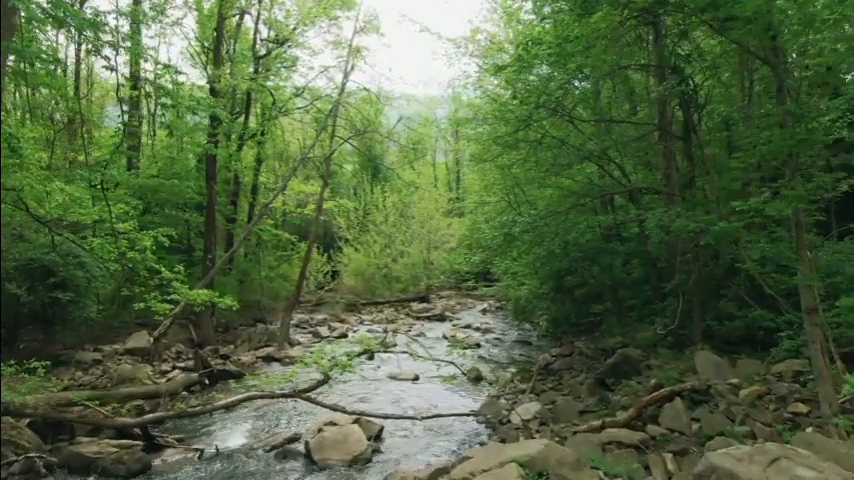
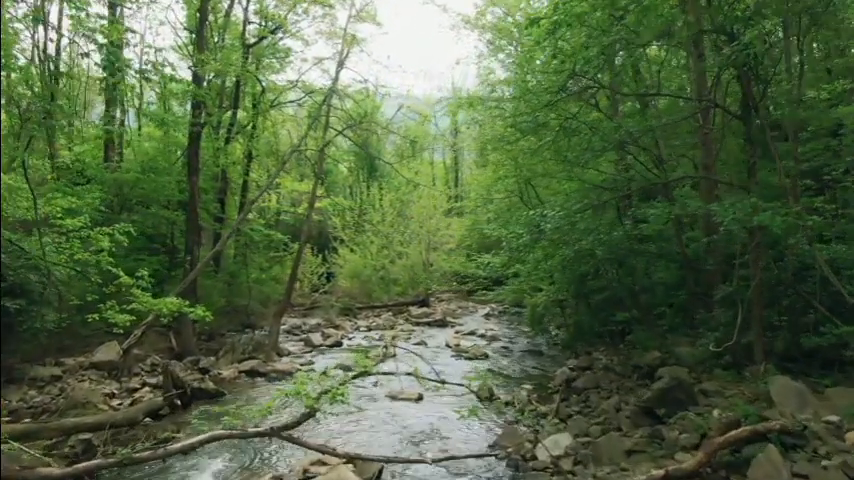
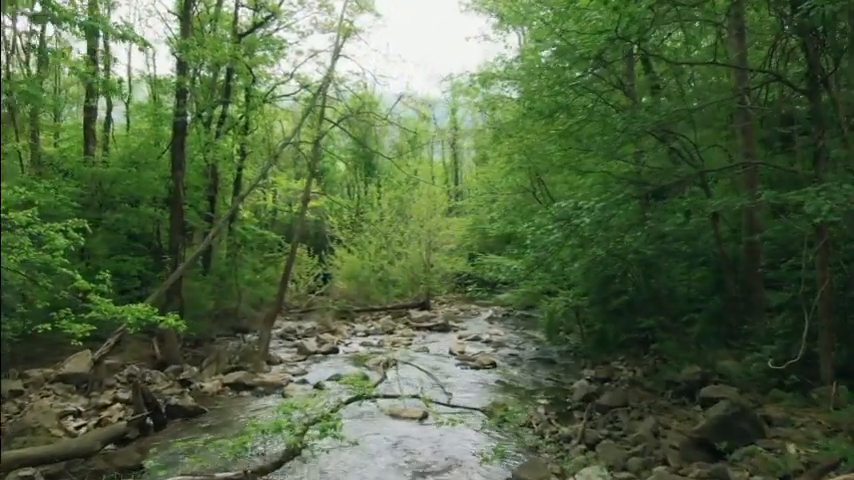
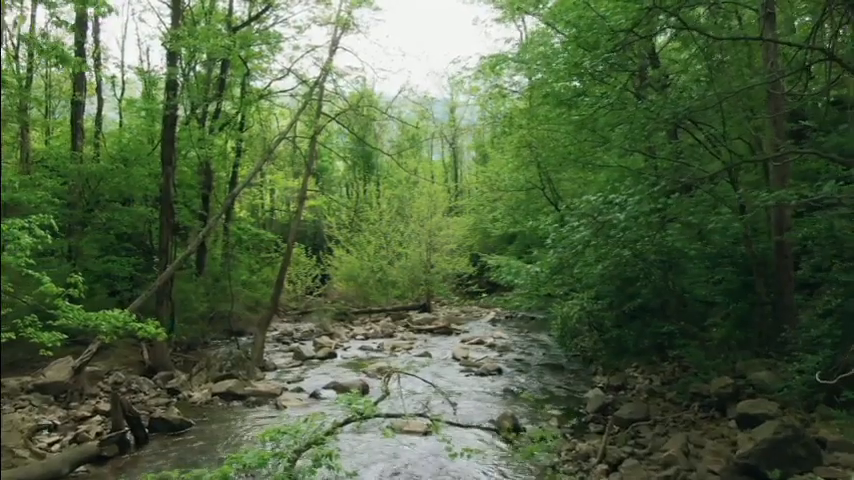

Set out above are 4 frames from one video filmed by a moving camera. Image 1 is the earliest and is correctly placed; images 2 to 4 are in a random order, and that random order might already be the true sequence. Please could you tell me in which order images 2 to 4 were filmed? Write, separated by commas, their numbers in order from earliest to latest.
2, 3, 4
